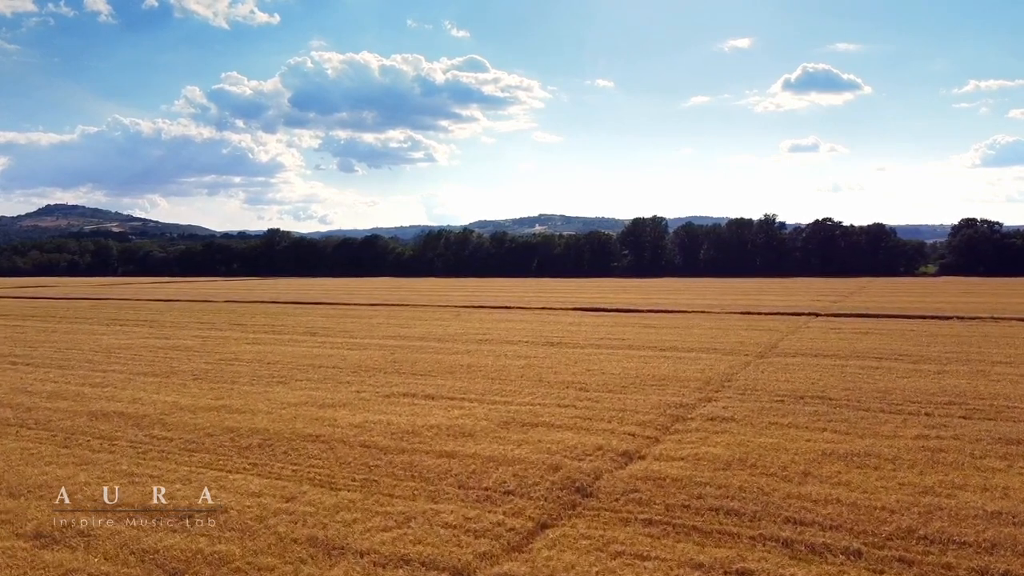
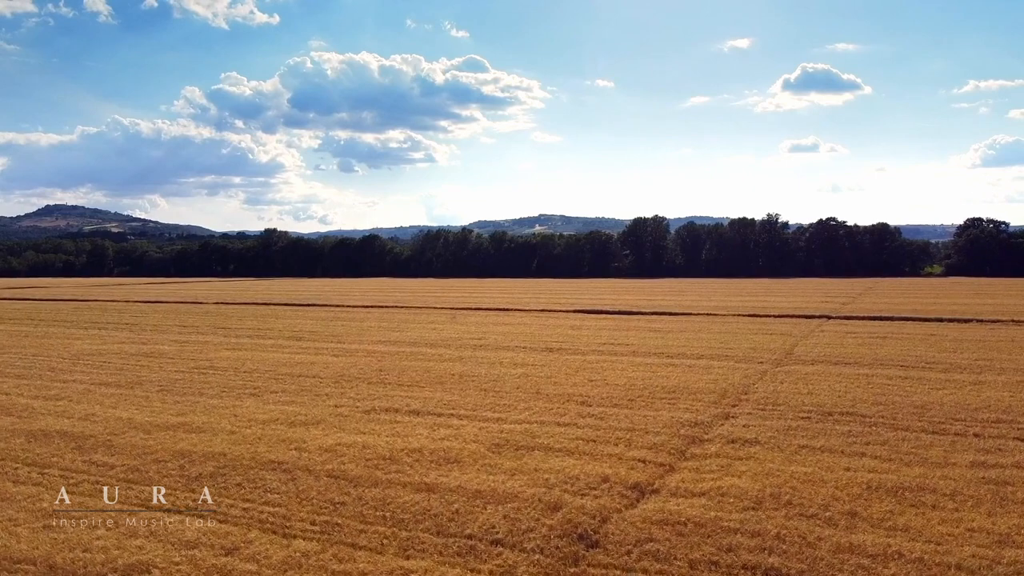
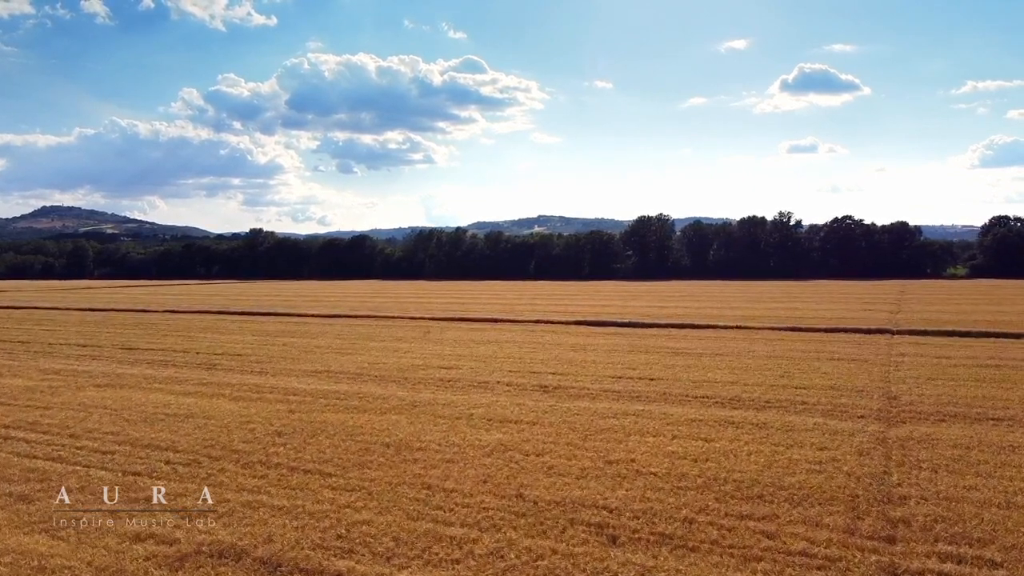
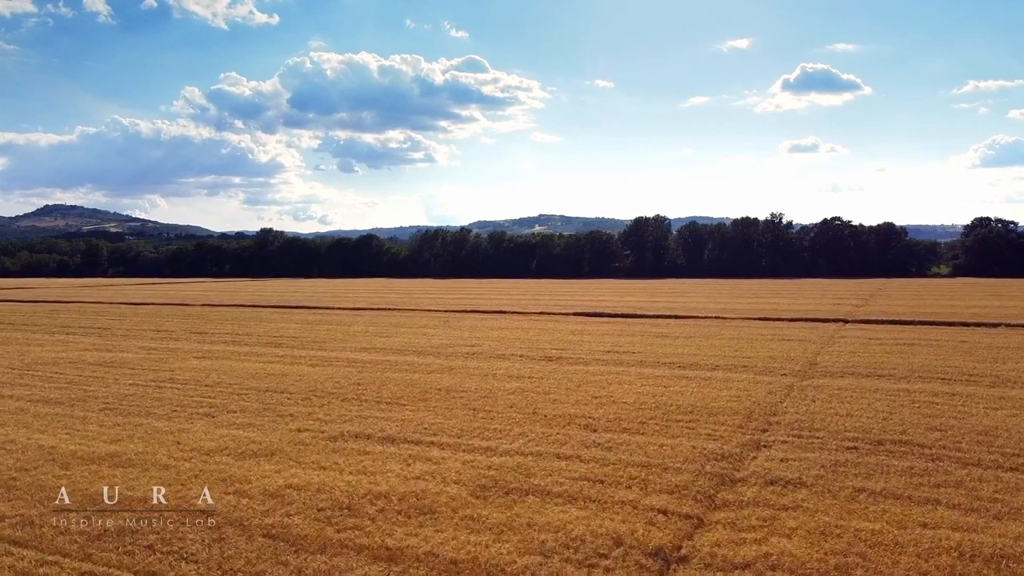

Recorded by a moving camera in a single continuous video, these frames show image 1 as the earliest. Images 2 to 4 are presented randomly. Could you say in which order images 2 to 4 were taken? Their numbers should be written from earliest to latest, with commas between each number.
2, 4, 3
